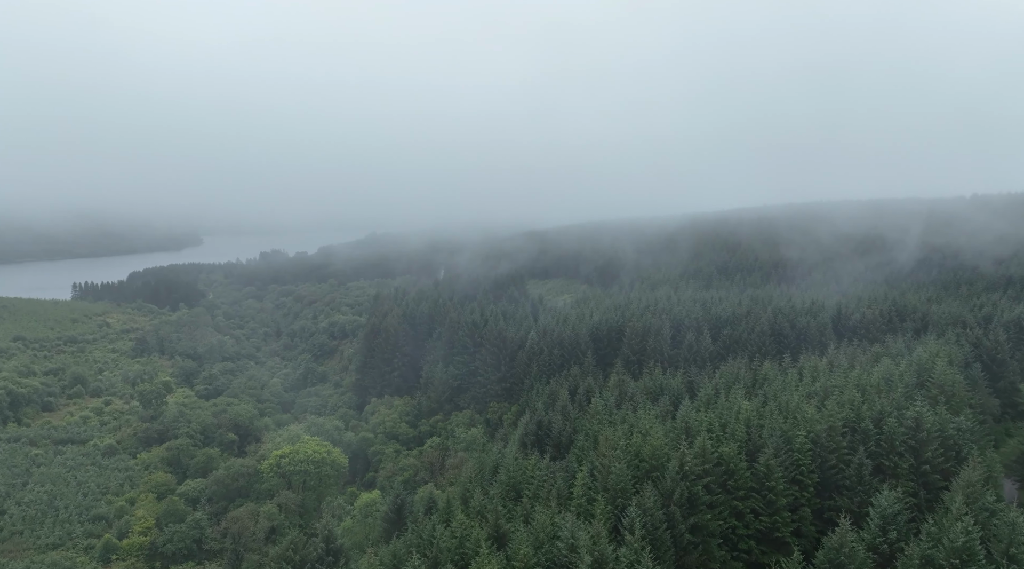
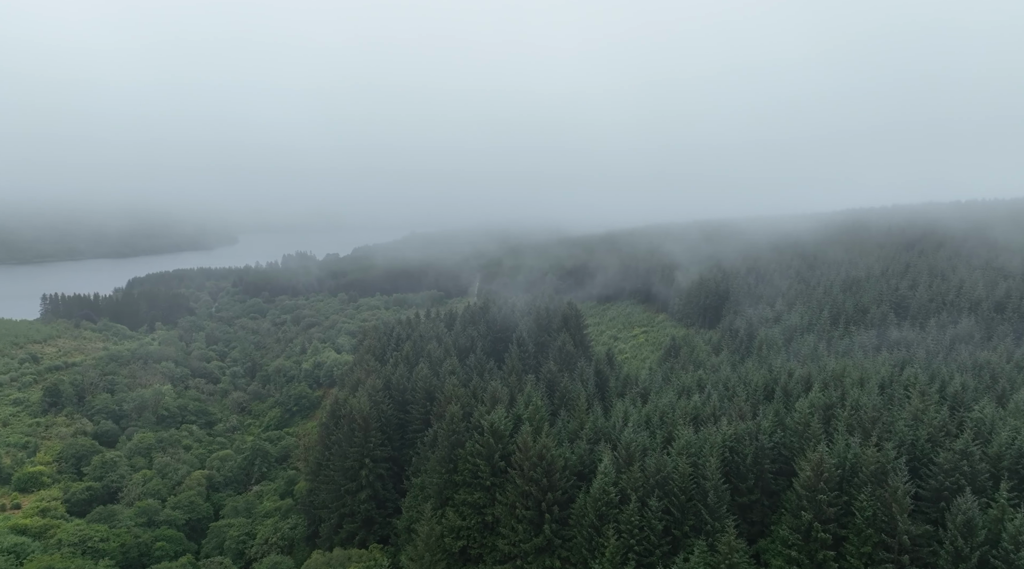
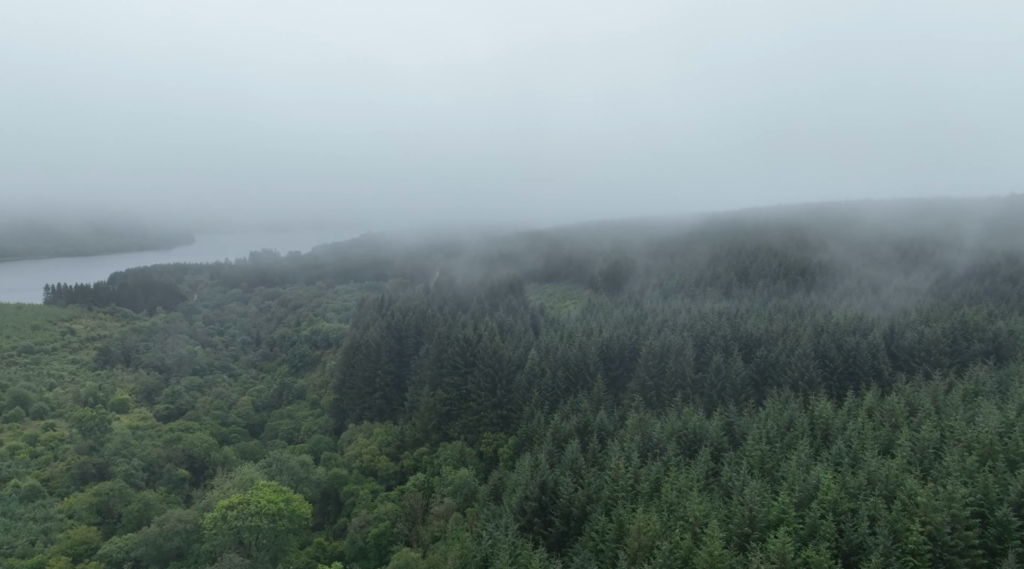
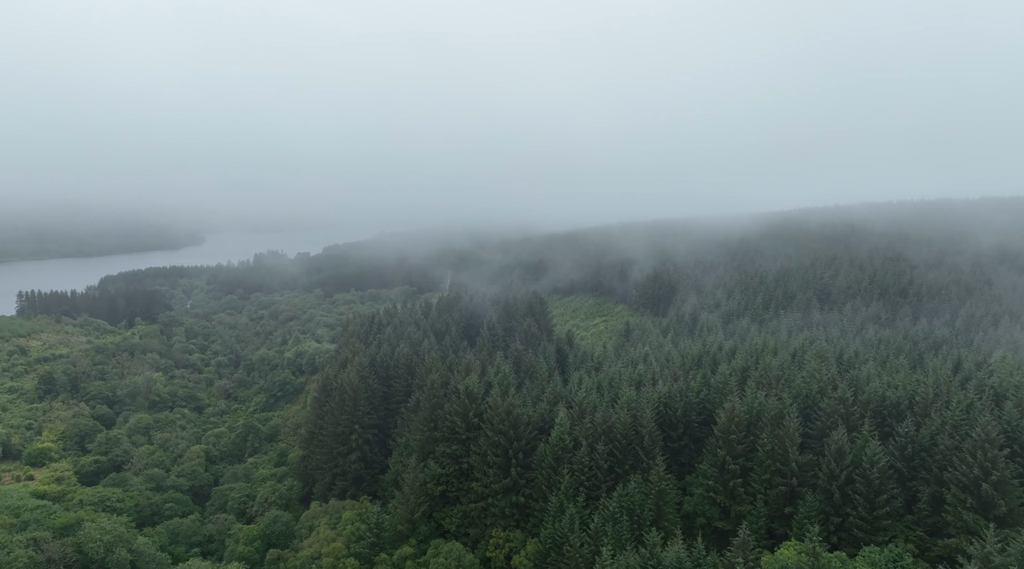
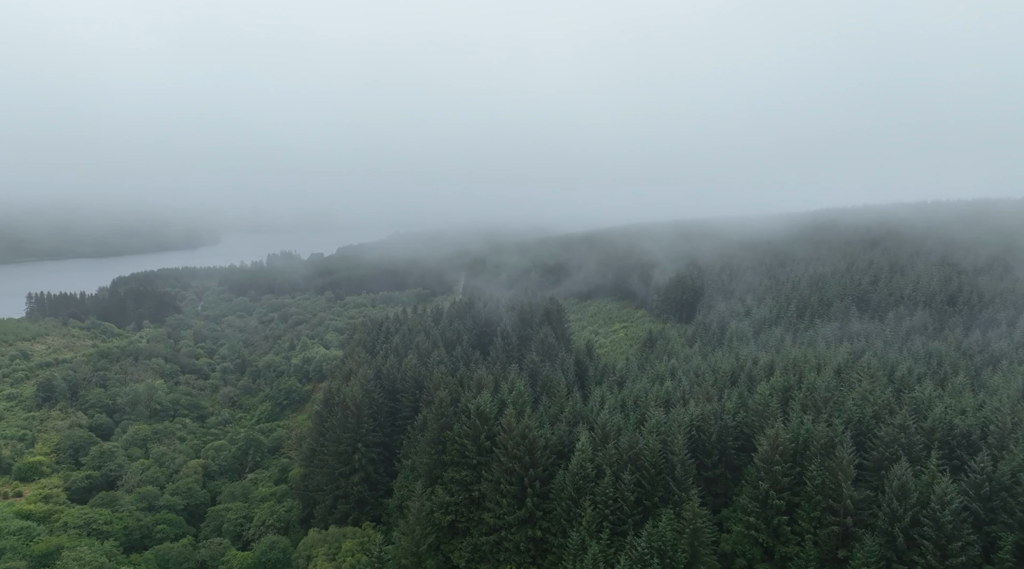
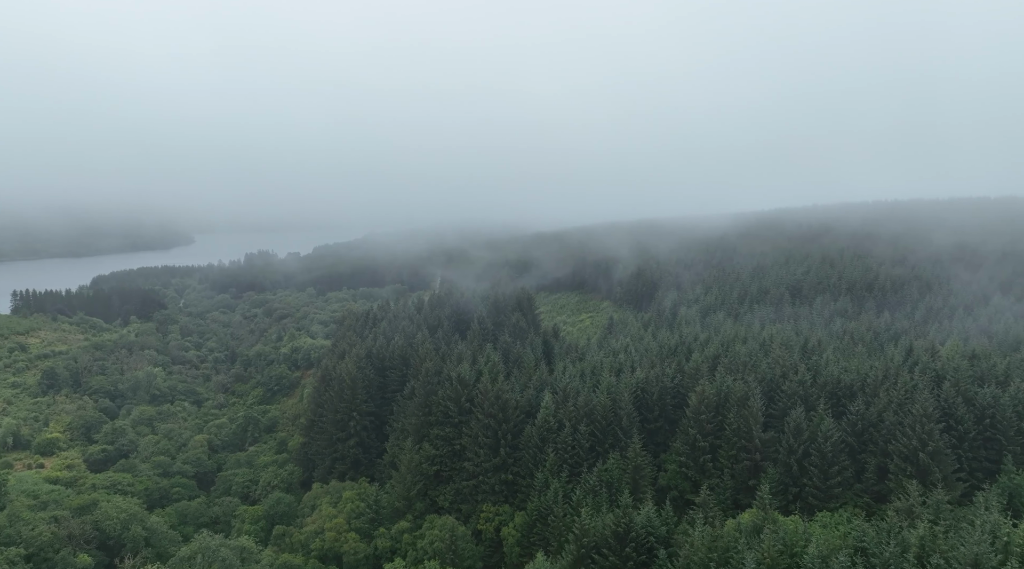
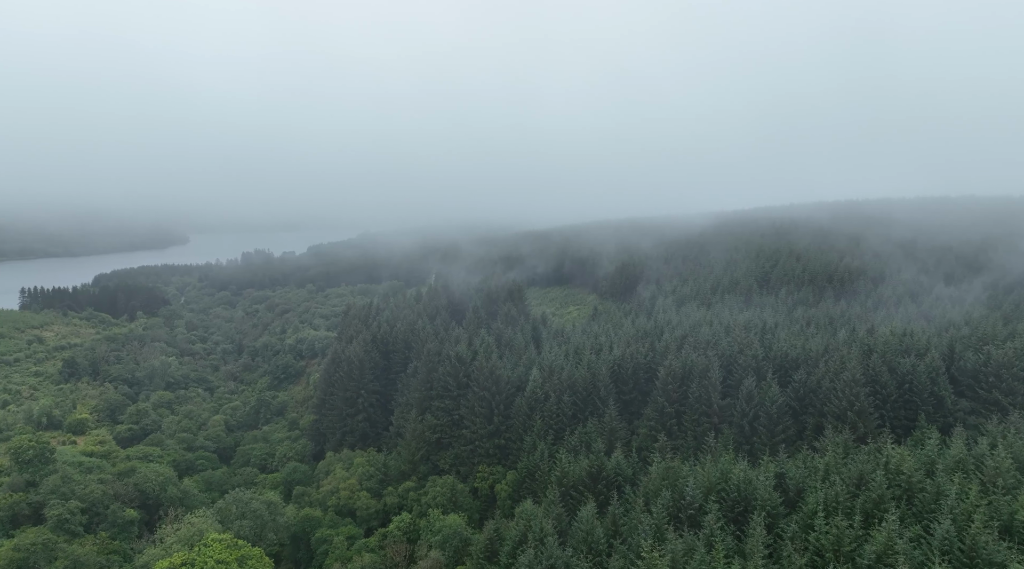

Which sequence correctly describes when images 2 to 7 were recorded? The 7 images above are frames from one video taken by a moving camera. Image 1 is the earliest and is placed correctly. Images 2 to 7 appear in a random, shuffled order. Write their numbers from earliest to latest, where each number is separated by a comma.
3, 7, 6, 4, 5, 2
